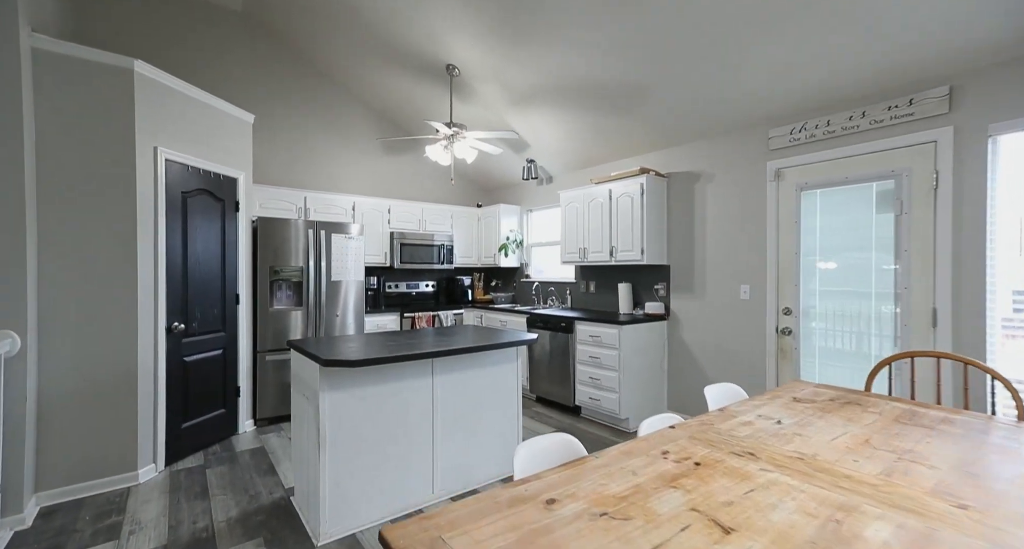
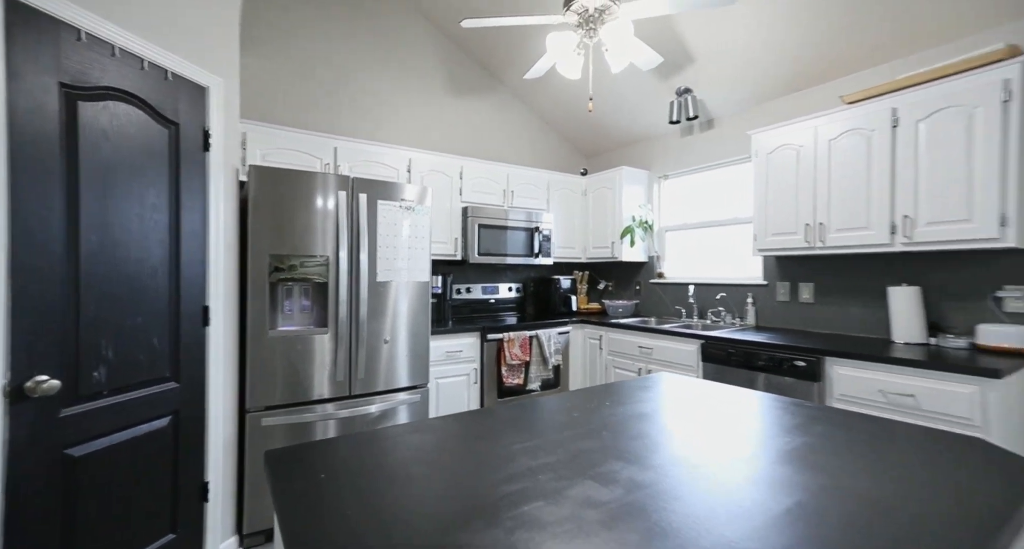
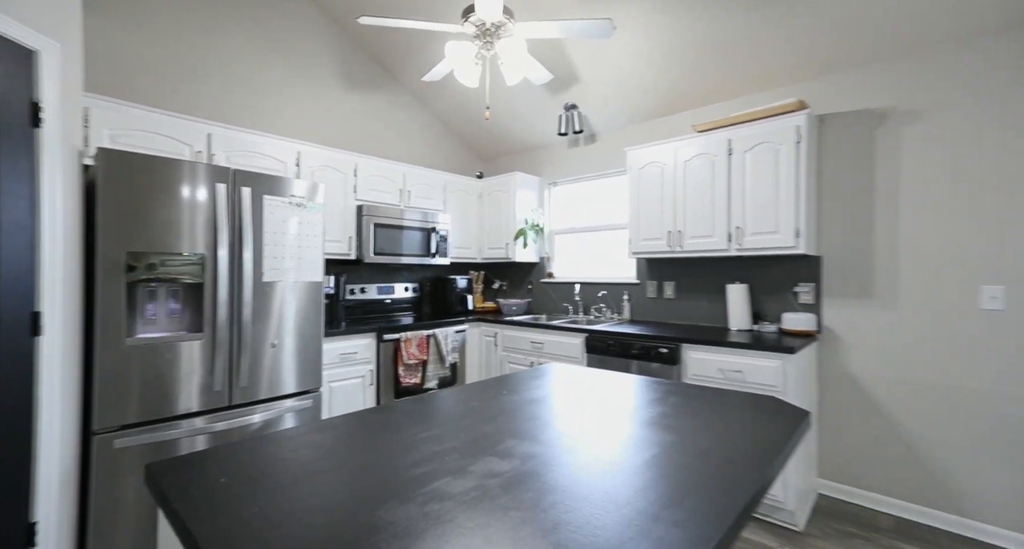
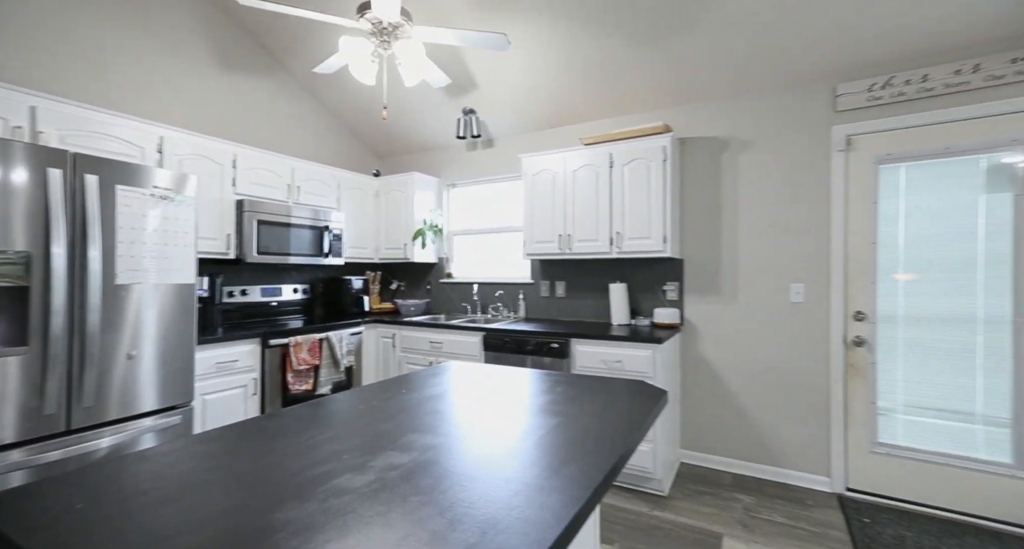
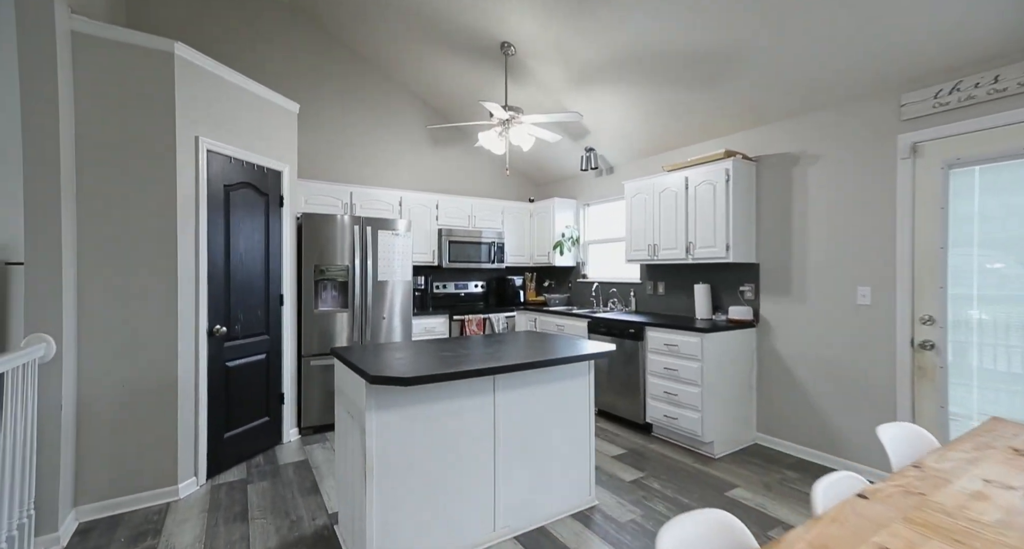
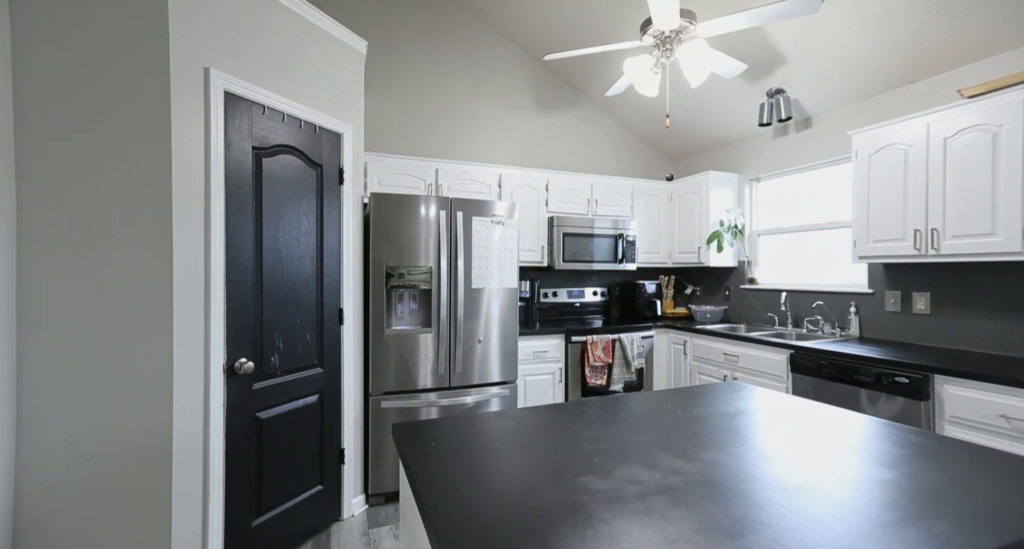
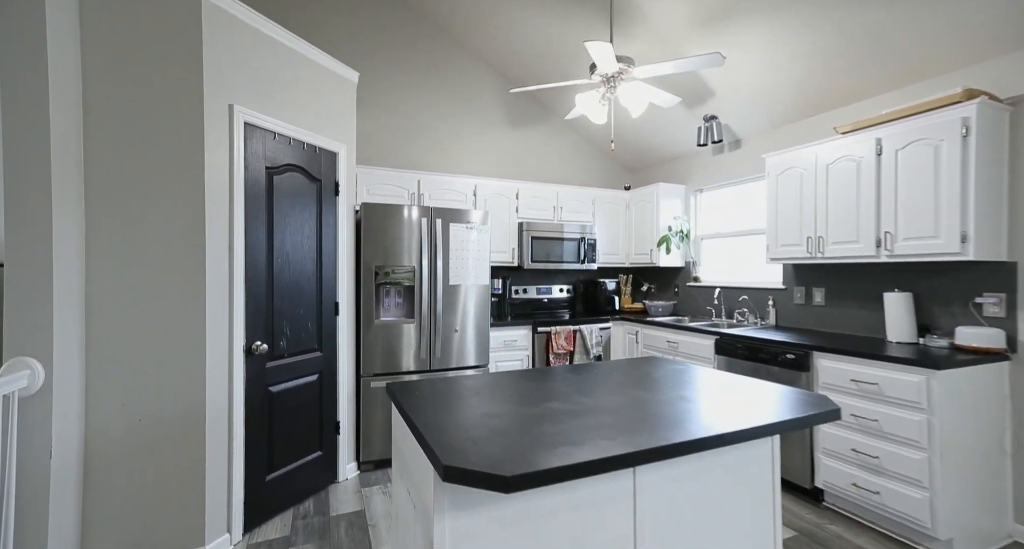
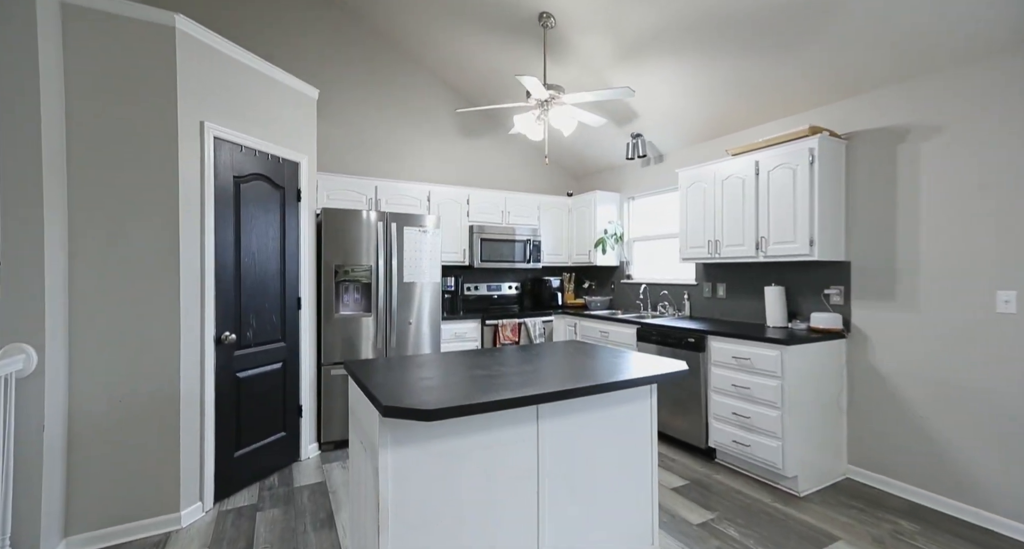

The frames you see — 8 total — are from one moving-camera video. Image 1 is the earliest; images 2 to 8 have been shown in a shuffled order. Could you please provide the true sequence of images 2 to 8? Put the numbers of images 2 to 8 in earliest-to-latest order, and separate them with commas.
5, 8, 7, 6, 2, 3, 4
